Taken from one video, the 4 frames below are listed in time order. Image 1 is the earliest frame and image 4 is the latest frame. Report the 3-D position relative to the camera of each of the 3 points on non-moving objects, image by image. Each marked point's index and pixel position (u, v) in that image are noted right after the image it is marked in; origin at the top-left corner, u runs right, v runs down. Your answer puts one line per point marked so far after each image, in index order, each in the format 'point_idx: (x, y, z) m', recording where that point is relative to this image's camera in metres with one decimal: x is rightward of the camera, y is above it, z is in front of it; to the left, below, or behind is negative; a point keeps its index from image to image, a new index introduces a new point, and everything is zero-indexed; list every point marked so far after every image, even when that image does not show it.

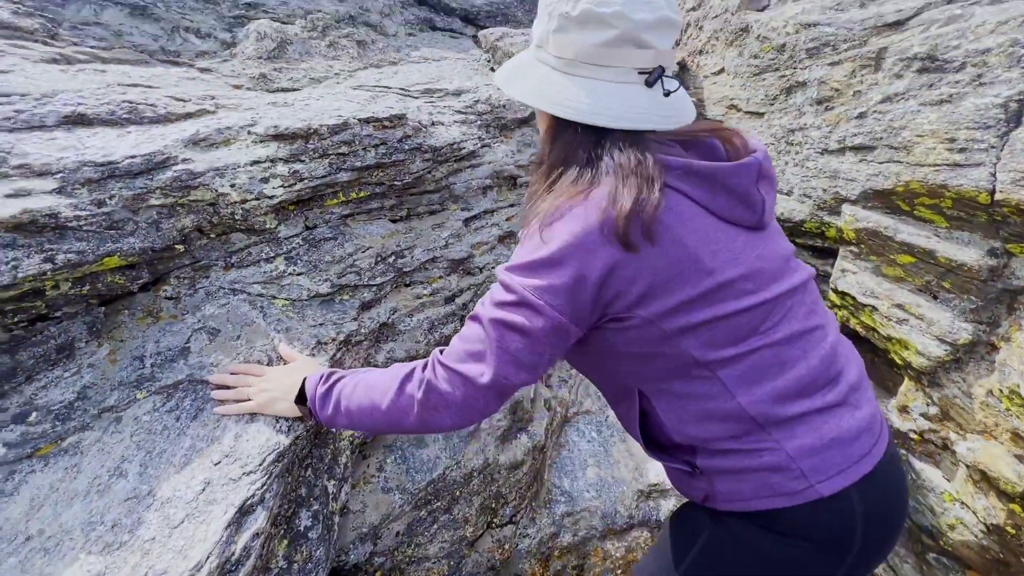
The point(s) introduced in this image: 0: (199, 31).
0: (-4.2, +3.5, +6.3) m
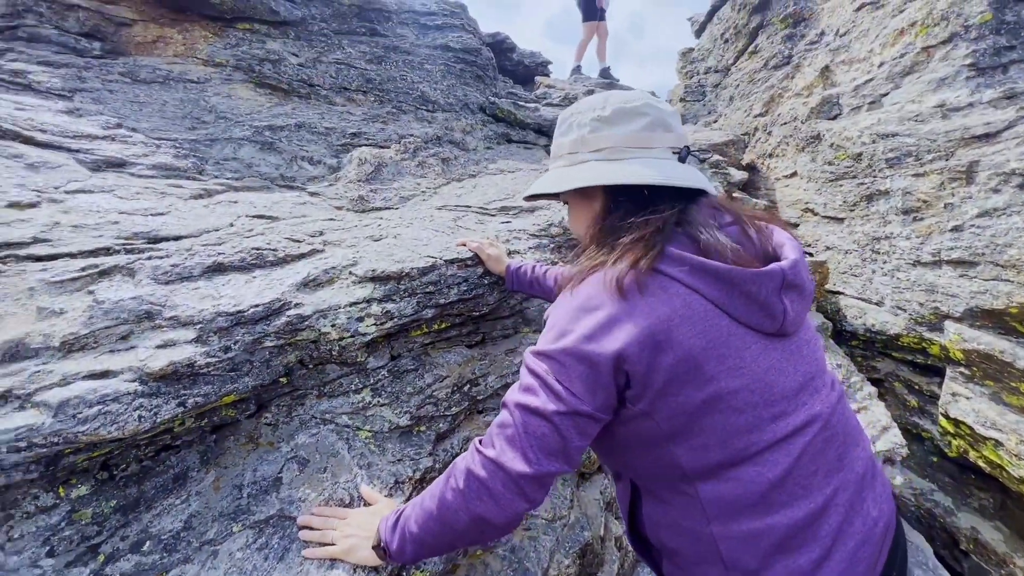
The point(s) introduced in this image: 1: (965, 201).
0: (-3.1, +2.0, +7.3) m
1: (+5.3, +1.0, +5.5) m
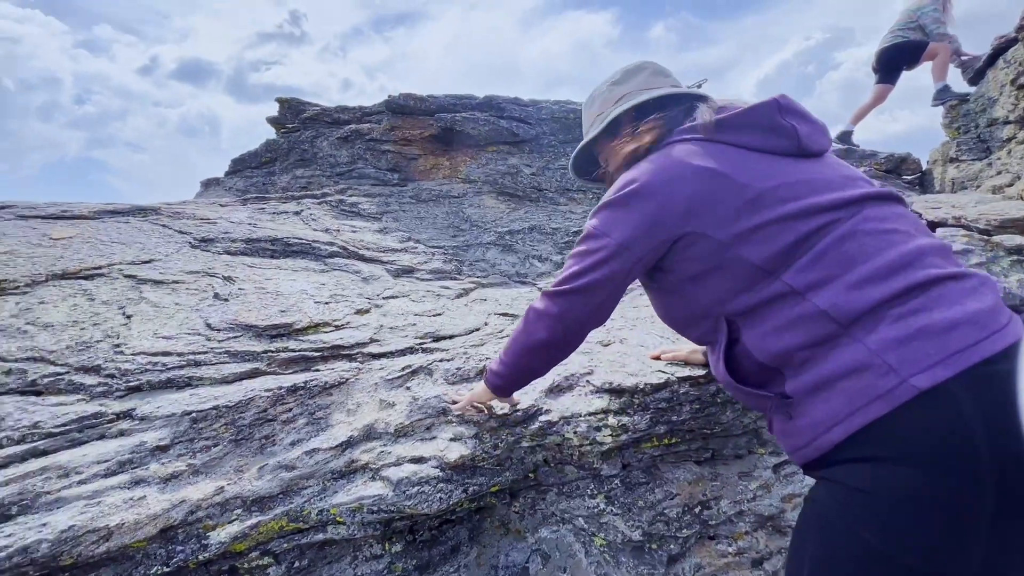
0: (+0.5, +0.6, +8.4) m
1: (+7.5, -0.2, +3.2) m
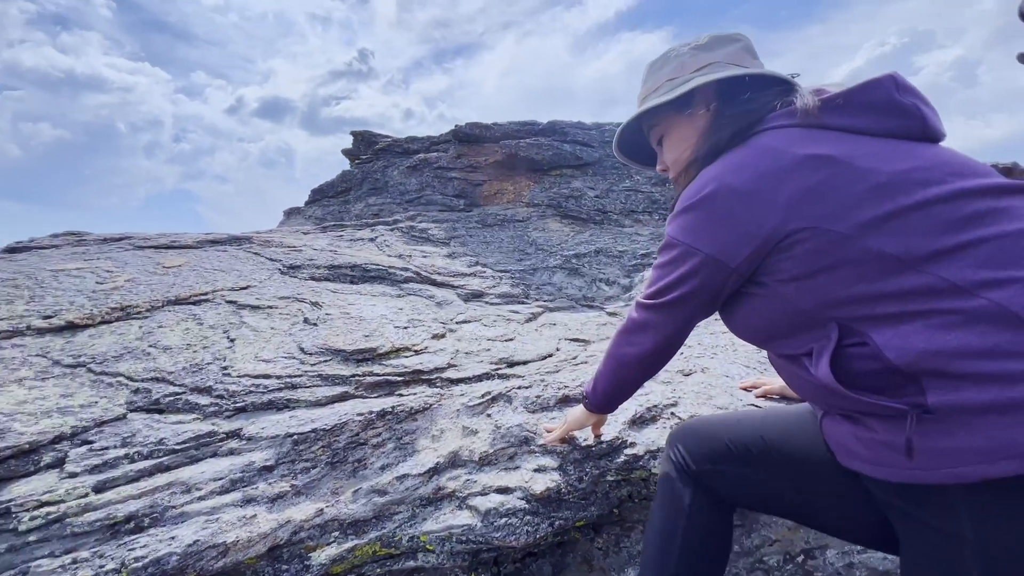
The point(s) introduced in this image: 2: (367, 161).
0: (+1.7, +0.1, +8.3) m
1: (+8.0, -0.4, +2.3) m
2: (-4.0, +3.5, +12.9) m
